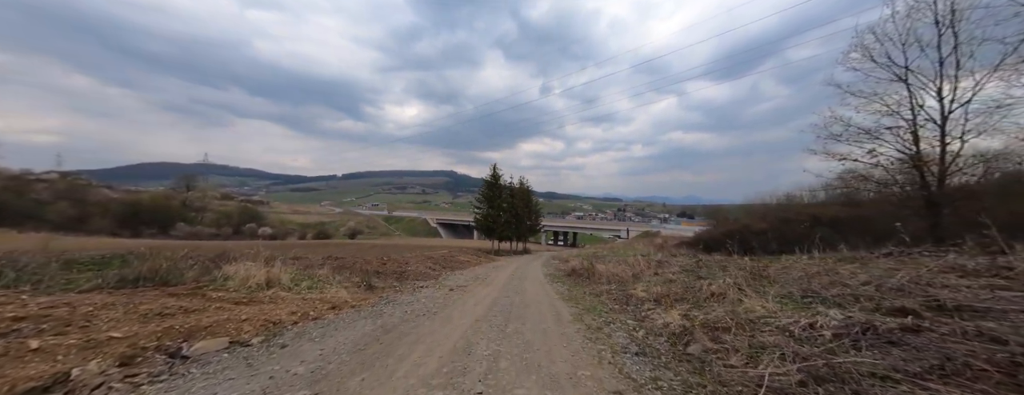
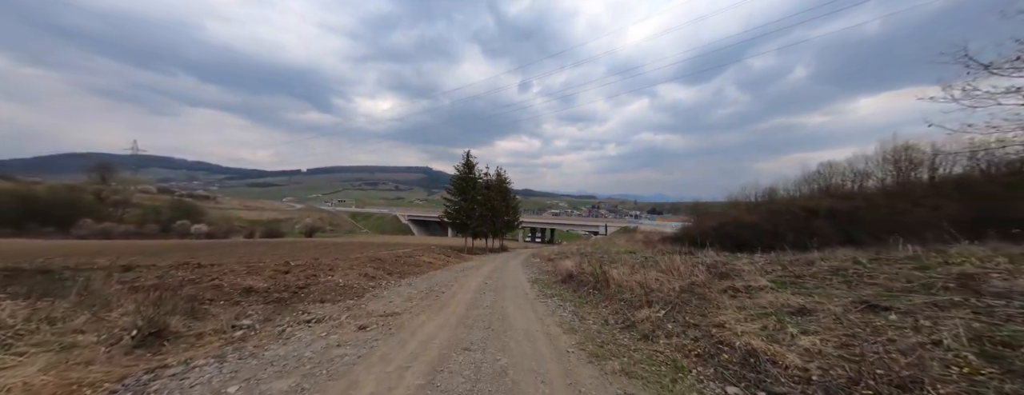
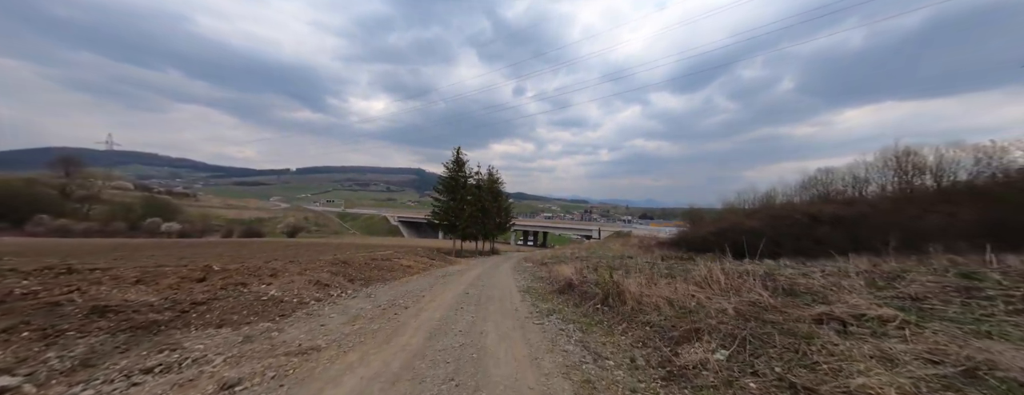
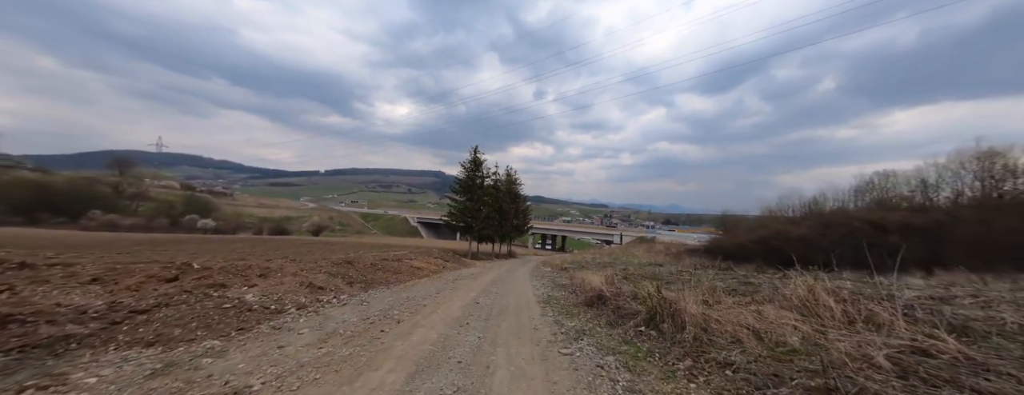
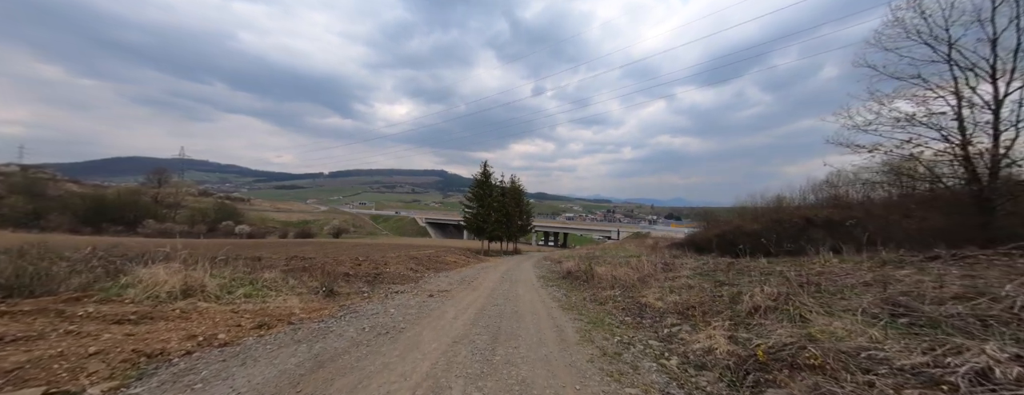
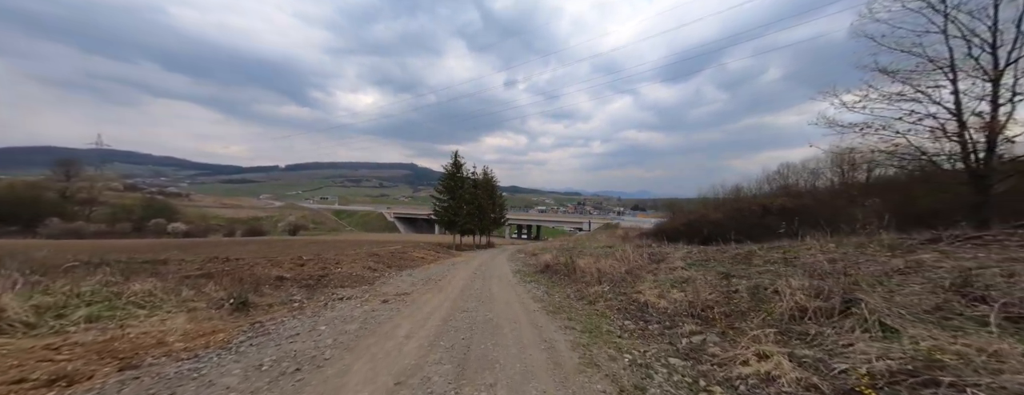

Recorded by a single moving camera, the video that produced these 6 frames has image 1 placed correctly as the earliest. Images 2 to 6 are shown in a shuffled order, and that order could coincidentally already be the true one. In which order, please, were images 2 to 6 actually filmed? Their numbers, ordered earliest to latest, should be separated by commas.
5, 6, 2, 3, 4
